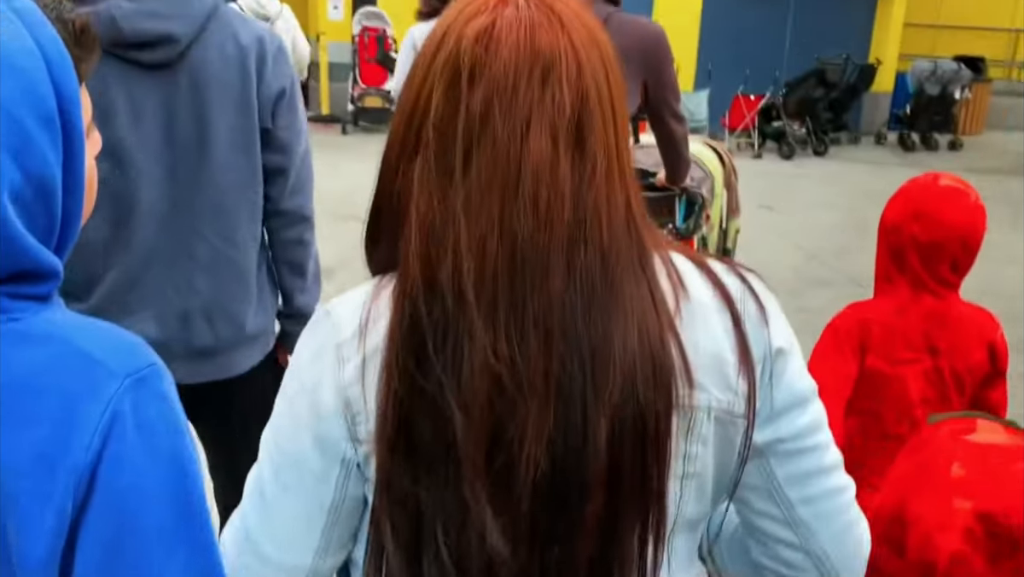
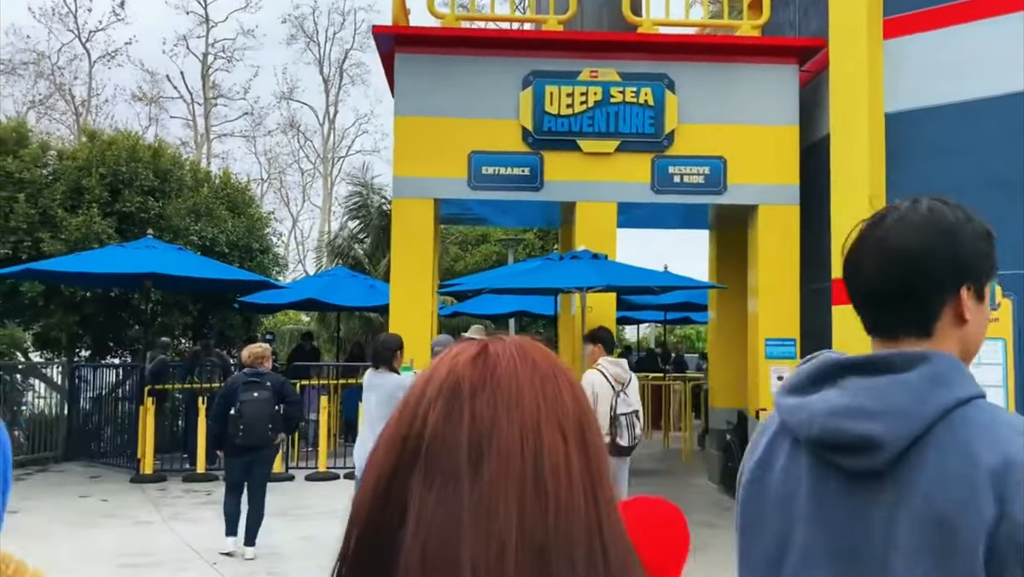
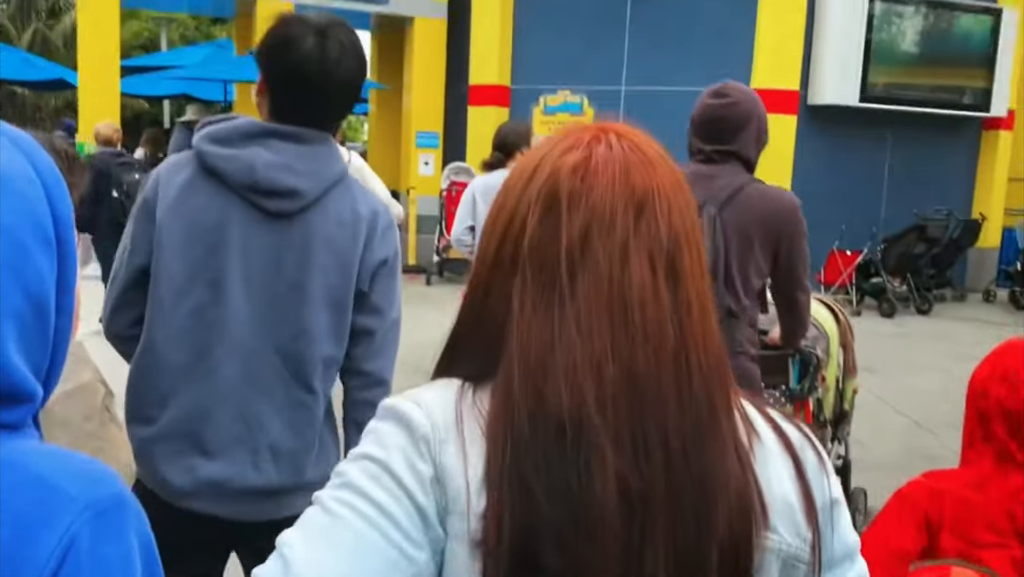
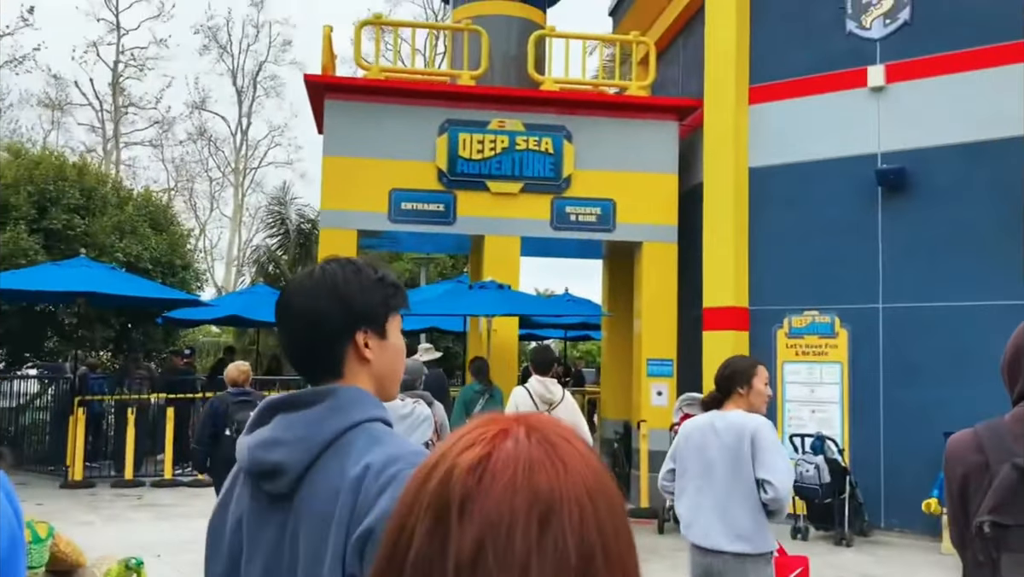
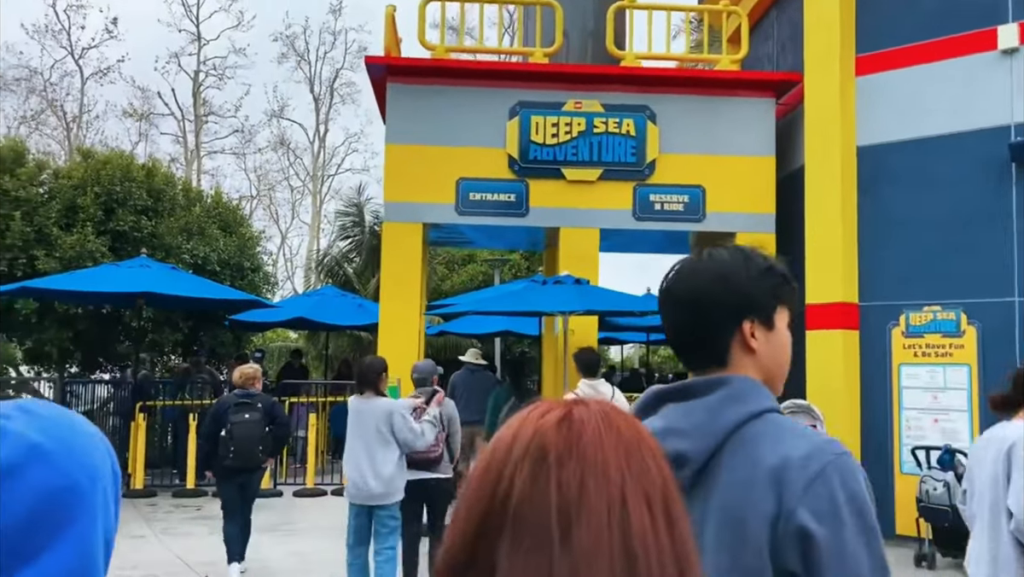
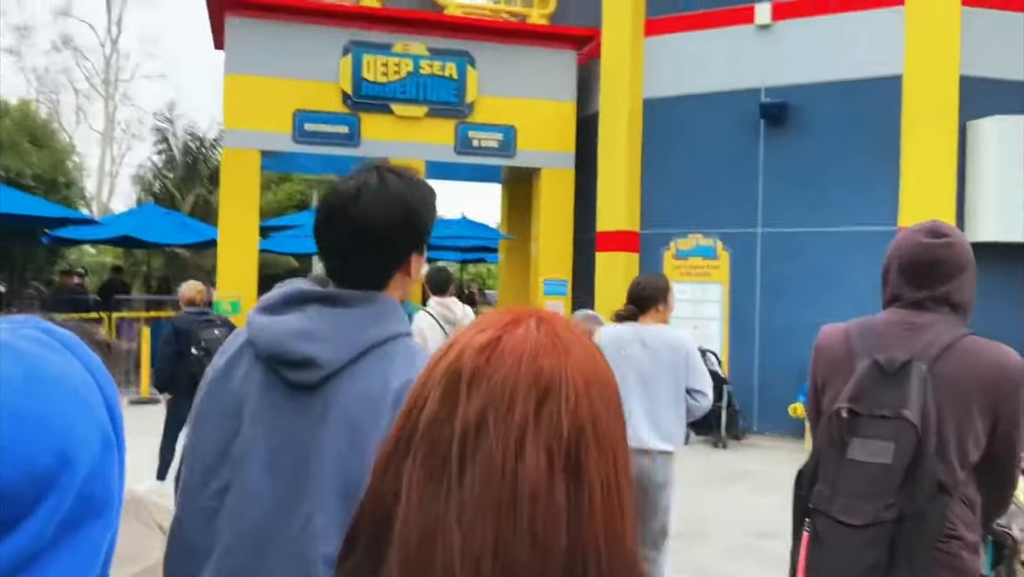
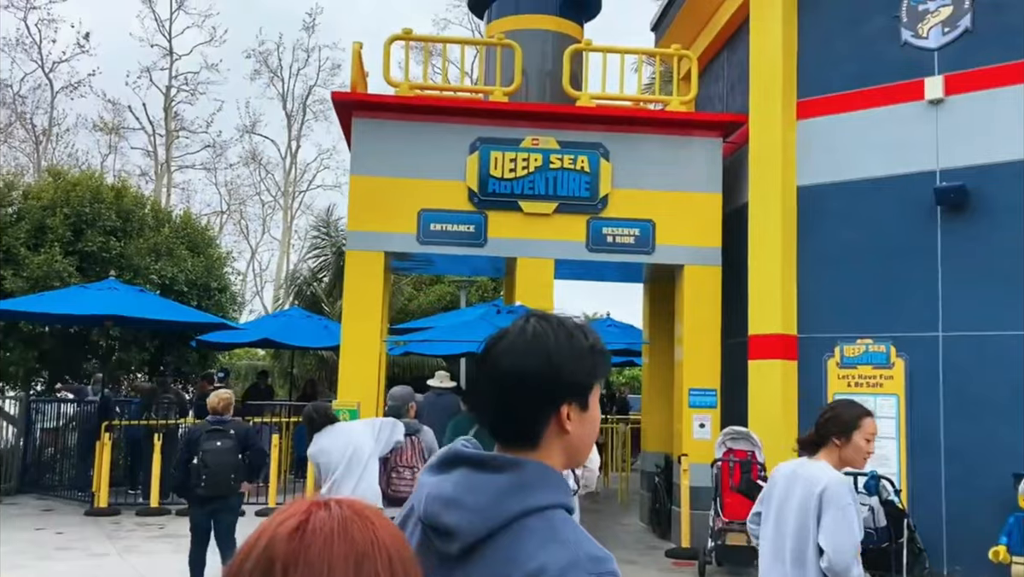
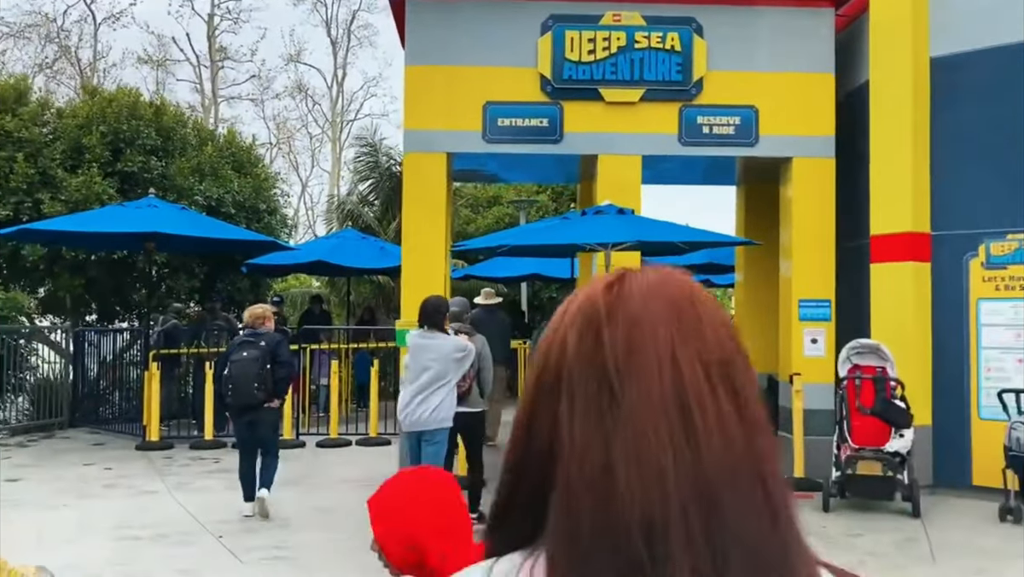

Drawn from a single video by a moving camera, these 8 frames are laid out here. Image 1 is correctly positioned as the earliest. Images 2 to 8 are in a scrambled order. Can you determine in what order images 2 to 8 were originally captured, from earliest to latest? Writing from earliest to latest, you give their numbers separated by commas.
3, 6, 4, 7, 5, 2, 8
